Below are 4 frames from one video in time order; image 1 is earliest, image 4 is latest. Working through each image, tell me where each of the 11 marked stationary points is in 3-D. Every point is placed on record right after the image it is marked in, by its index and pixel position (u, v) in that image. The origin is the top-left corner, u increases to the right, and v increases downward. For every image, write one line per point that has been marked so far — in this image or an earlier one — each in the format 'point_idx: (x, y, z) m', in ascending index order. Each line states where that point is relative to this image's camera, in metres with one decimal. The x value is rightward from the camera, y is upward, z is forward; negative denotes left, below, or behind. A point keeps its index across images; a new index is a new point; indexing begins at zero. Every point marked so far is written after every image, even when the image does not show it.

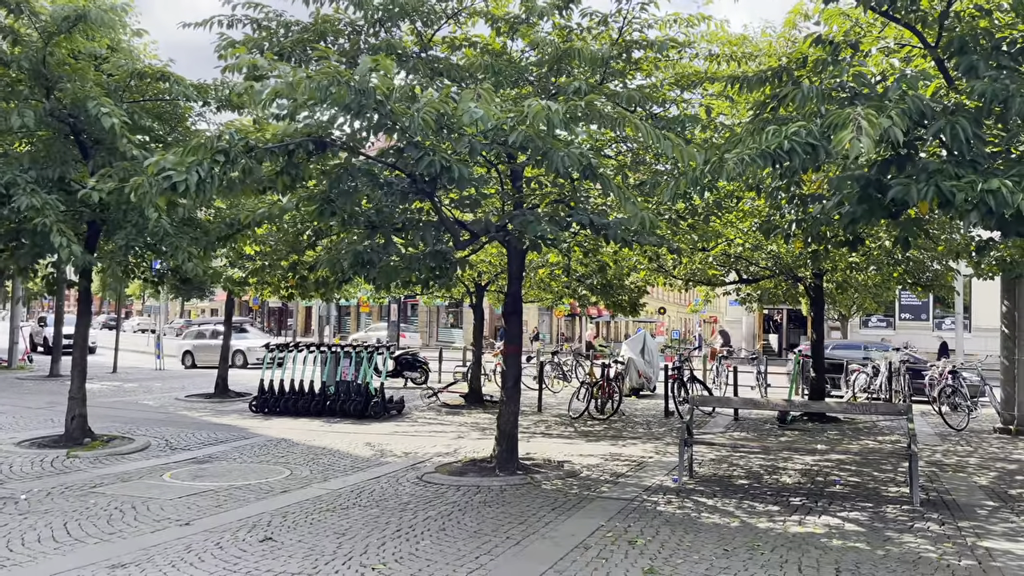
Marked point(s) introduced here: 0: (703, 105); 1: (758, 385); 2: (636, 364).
0: (+2.0, +1.9, +8.3) m
1: (+5.5, -2.2, +17.7) m
2: (+2.8, -1.7, +17.8) m
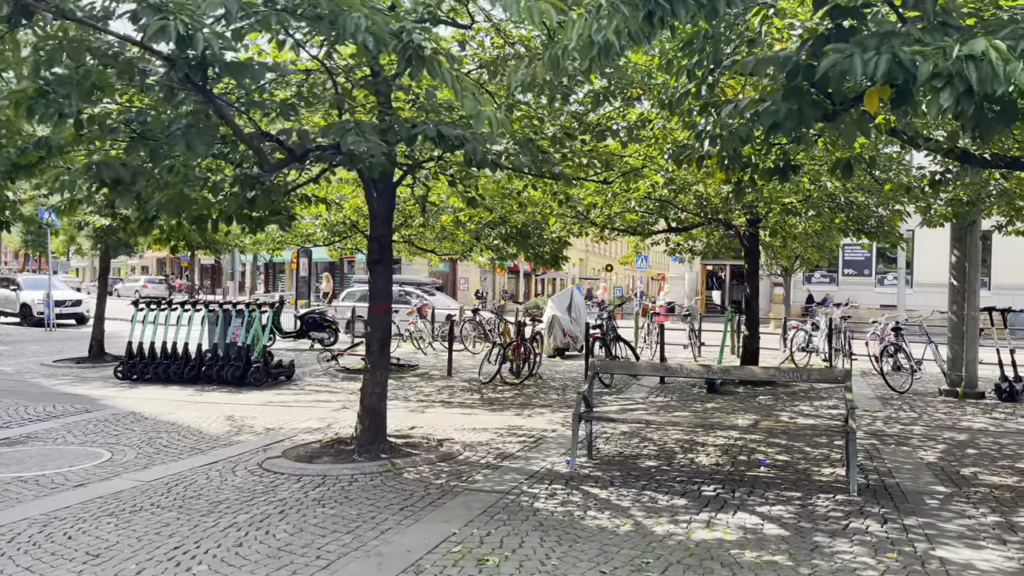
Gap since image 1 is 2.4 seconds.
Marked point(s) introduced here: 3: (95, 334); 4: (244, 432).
0: (+0.8, +2.4, +6.6) m
1: (+3.7, -1.2, +16.4) m
2: (+1.0, -0.7, +16.3) m
3: (-8.4, -0.9, +16.0) m
4: (-3.1, -1.7, +9.3) m
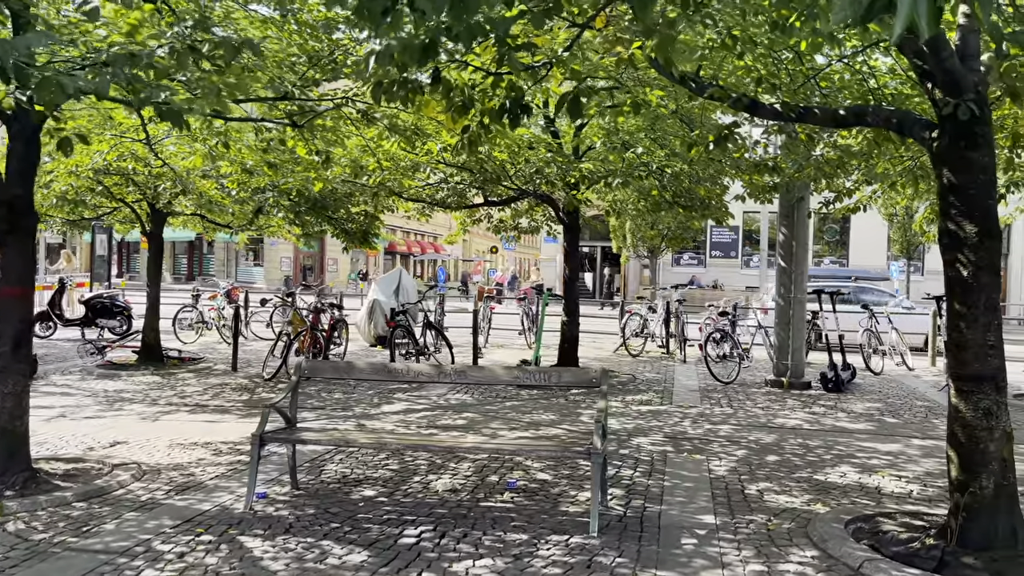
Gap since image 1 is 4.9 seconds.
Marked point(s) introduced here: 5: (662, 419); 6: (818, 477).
0: (-1.4, +2.5, +4.8) m
1: (+0.2, -0.8, +15.0) m
2: (-2.4, -0.3, +14.5) m
3: (-11.8, -0.6, +13.0) m
4: (-5.7, -1.5, +7.1) m
5: (+1.7, -1.4, +8.8) m
6: (+2.5, -1.5, +6.4) m
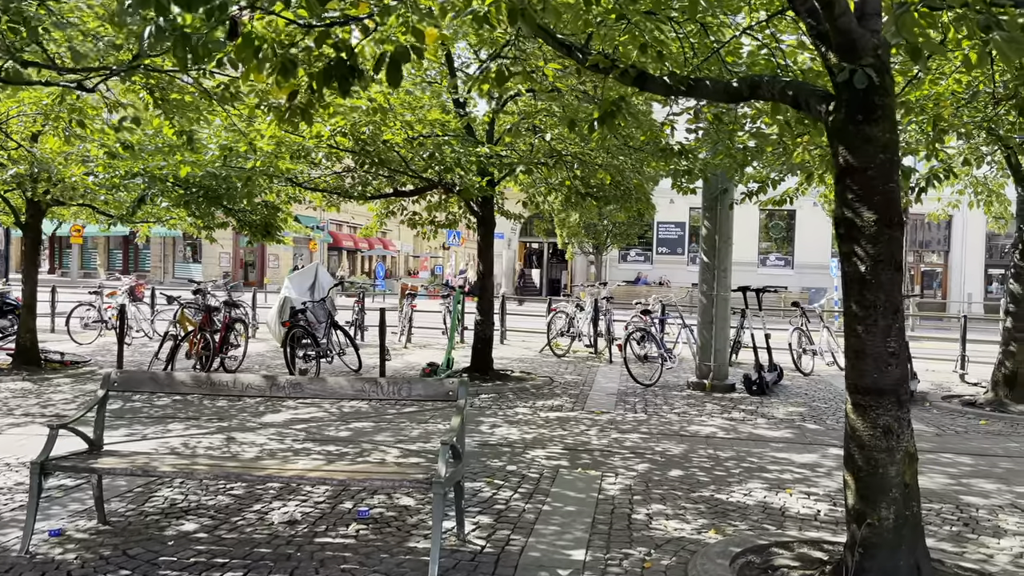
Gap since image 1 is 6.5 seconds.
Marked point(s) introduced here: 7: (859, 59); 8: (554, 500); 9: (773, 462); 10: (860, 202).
0: (-2.3, +2.6, +3.9) m
1: (-1.2, -0.7, +14.2) m
2: (-3.8, -0.3, +13.6) m
3: (-13.1, -0.6, +11.6) m
4: (-6.7, -1.5, +6.0) m
5: (+0.6, -1.4, +8.1) m
6: (+1.5, -1.5, +5.8) m
7: (+1.7, +1.1, +3.8) m
8: (+0.3, -1.5, +5.5) m
9: (+2.3, -1.5, +6.9) m
10: (+1.7, +0.4, +3.8) m
